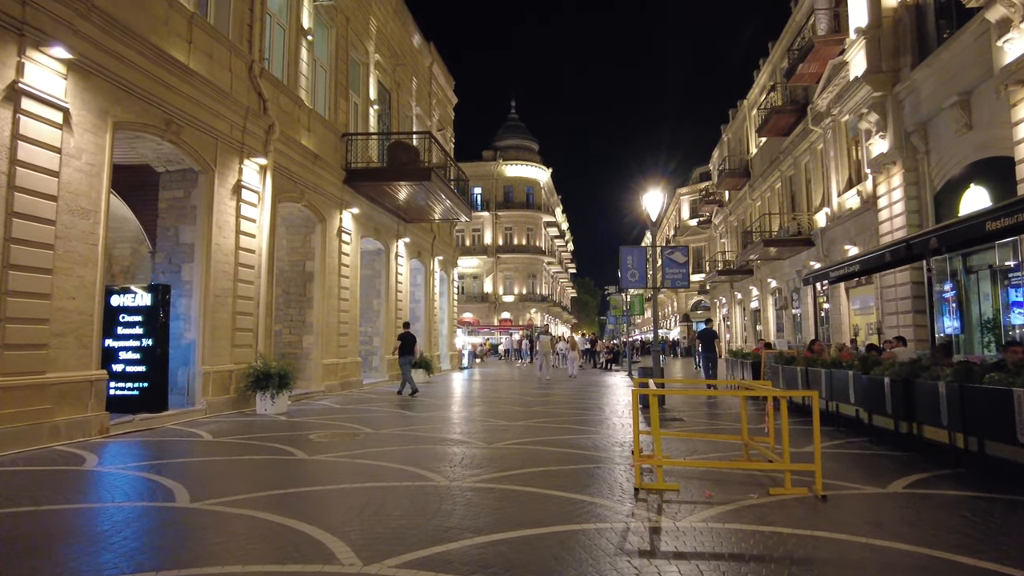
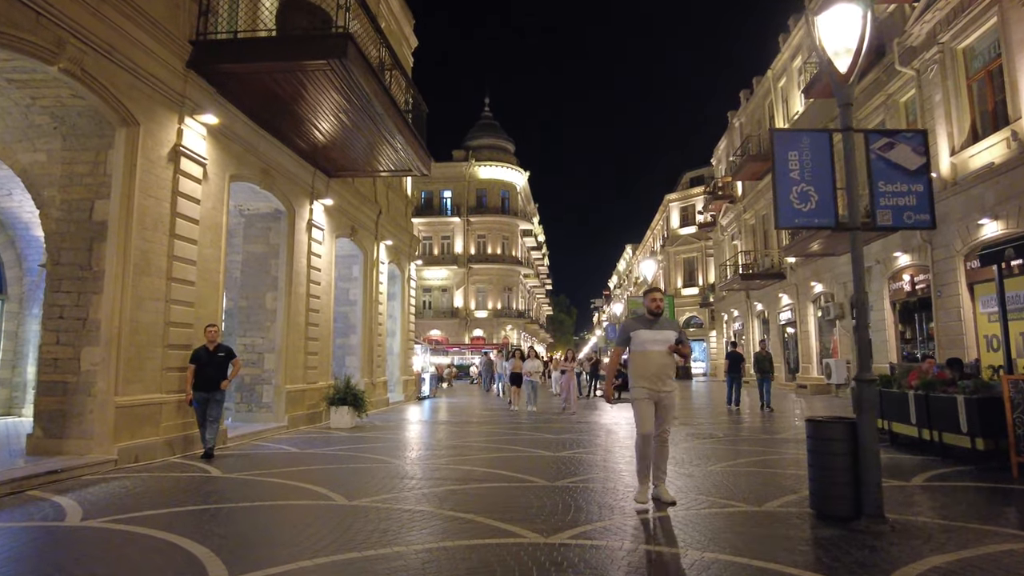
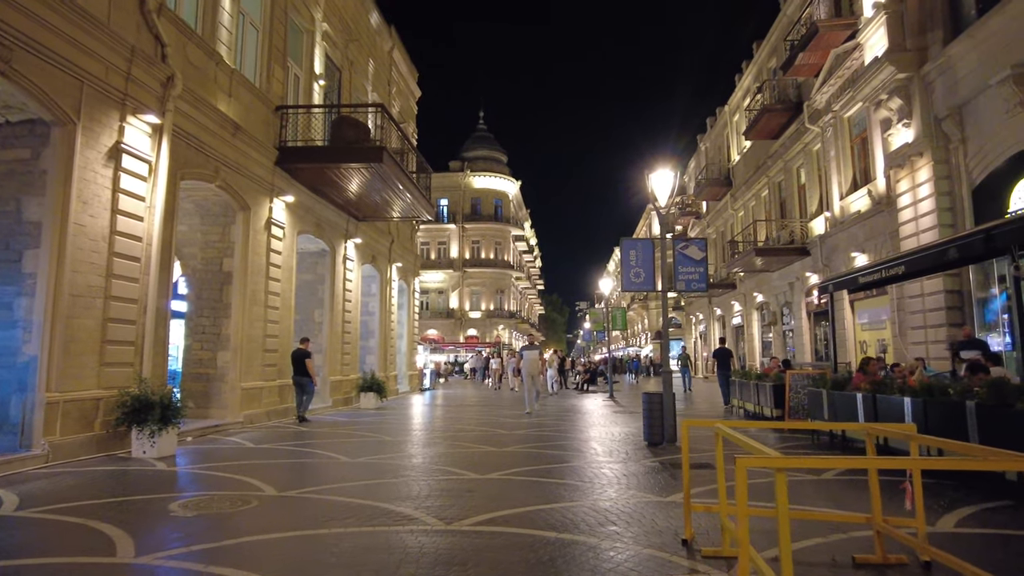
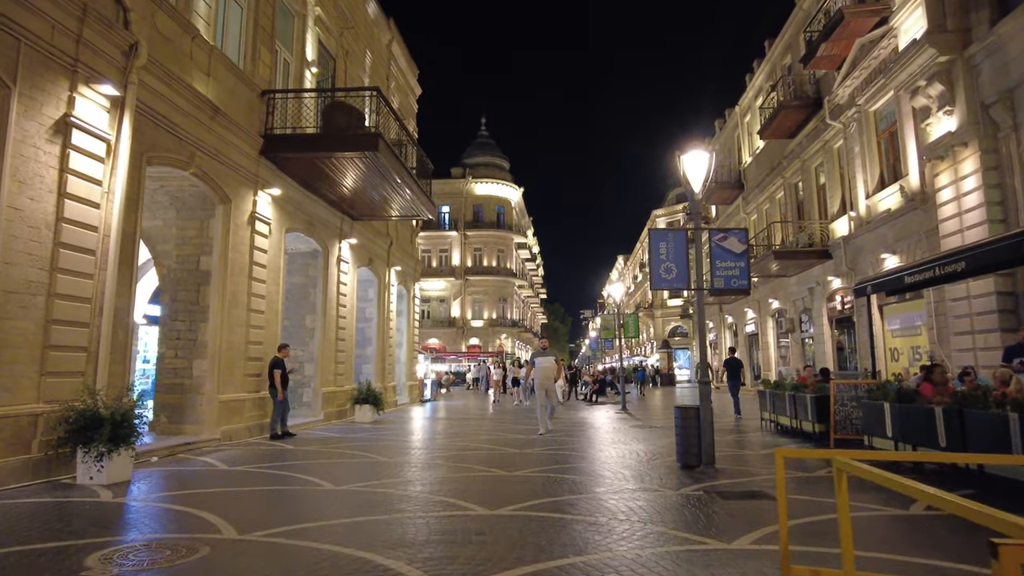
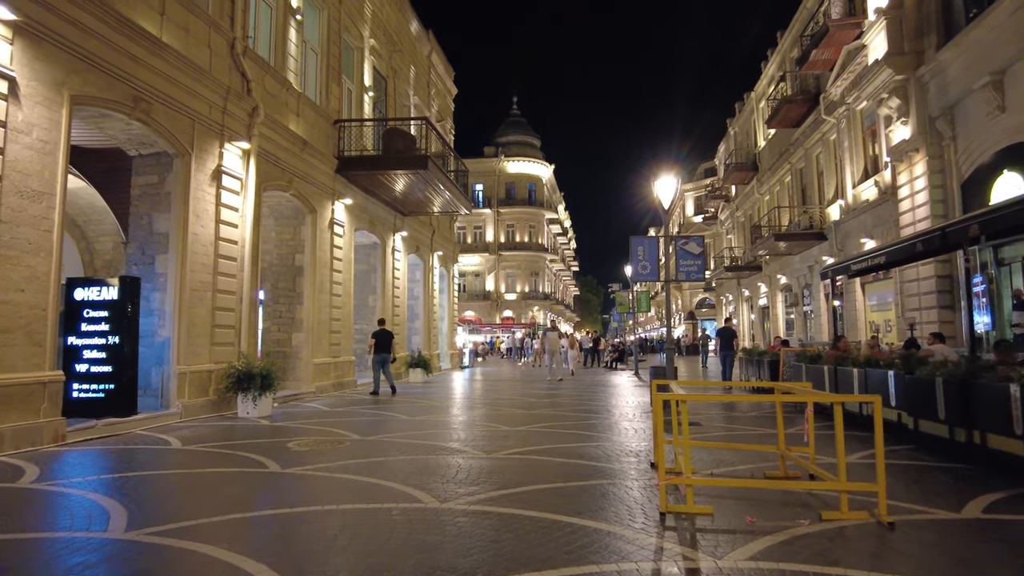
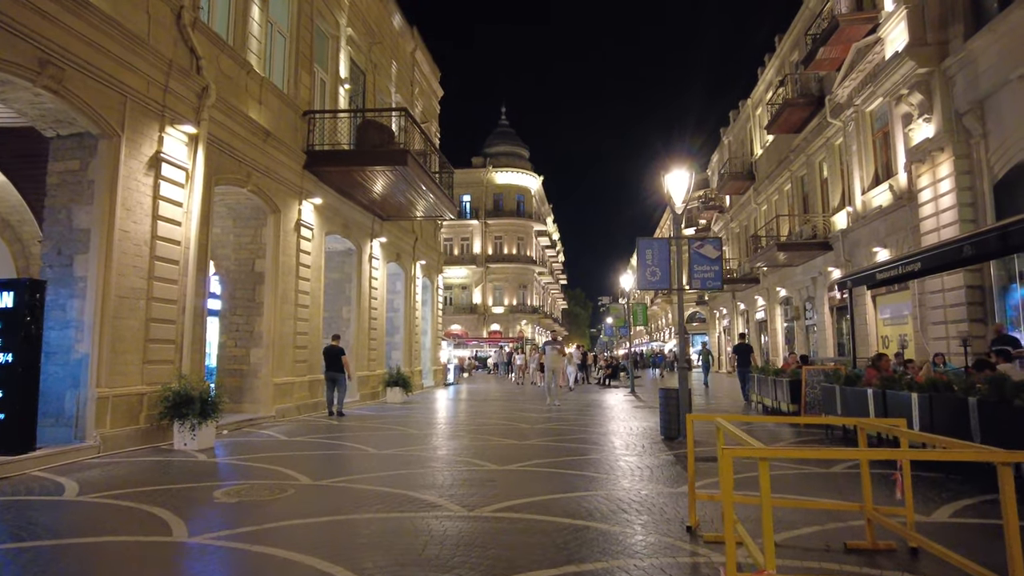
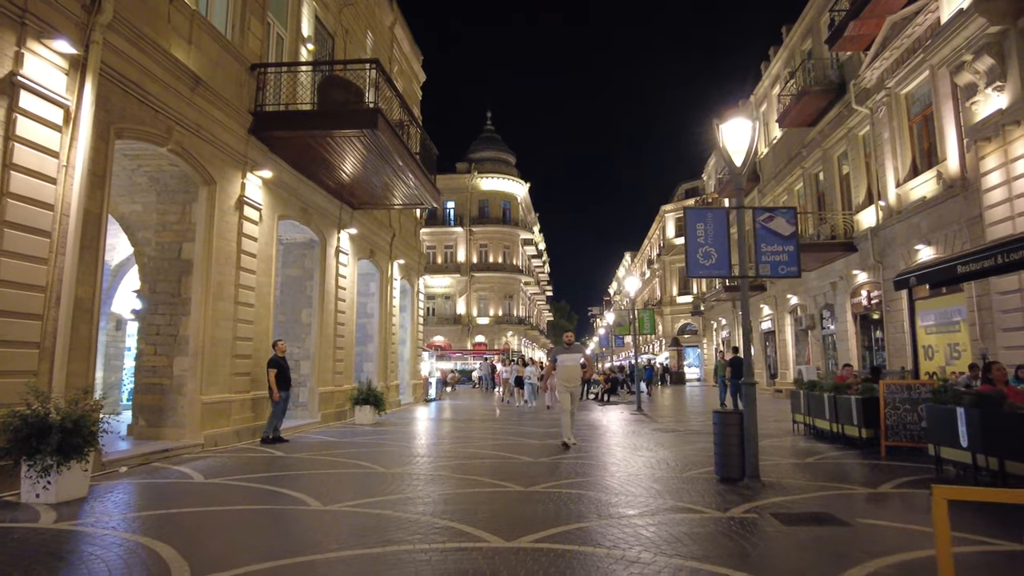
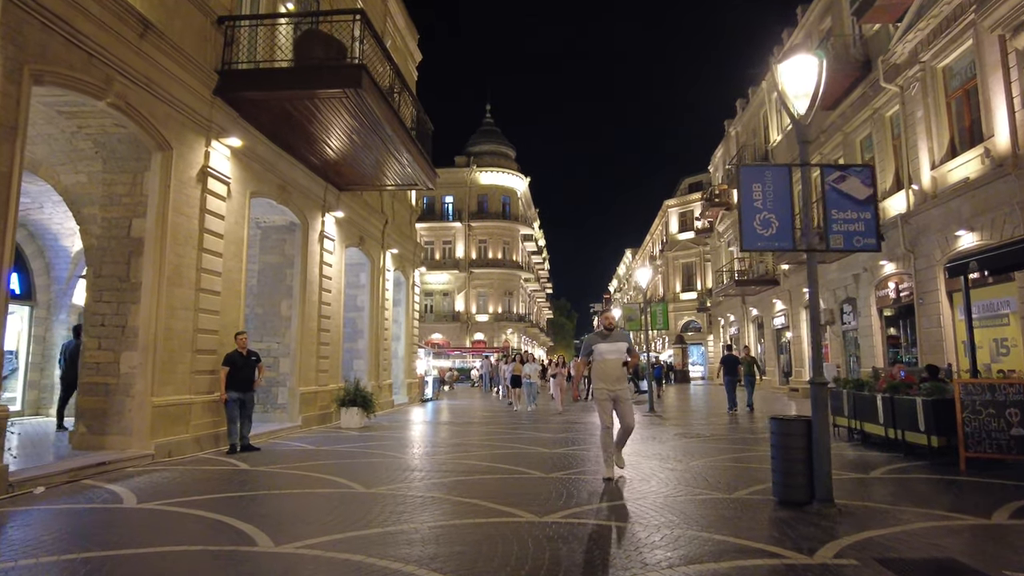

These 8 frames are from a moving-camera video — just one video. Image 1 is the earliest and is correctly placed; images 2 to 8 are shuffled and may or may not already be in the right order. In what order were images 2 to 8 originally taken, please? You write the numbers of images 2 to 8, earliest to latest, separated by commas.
5, 6, 3, 4, 7, 8, 2
